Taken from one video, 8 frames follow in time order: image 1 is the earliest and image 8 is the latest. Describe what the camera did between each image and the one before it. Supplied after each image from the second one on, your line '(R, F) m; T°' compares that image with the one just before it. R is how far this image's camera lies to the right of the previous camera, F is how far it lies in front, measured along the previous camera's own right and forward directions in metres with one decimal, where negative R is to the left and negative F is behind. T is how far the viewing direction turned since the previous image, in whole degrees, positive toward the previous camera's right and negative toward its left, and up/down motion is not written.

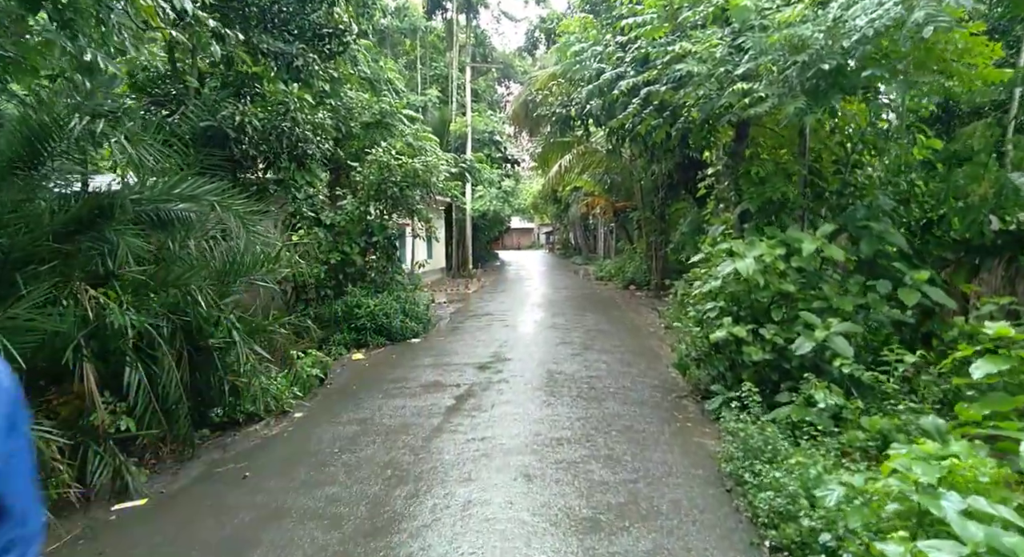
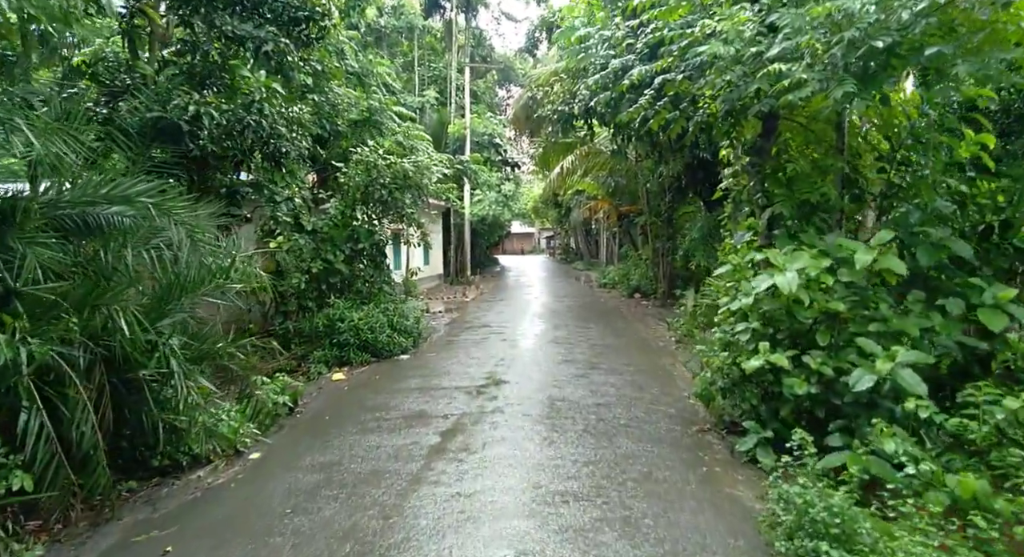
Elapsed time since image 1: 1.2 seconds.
(0.0, +0.7) m; 0°
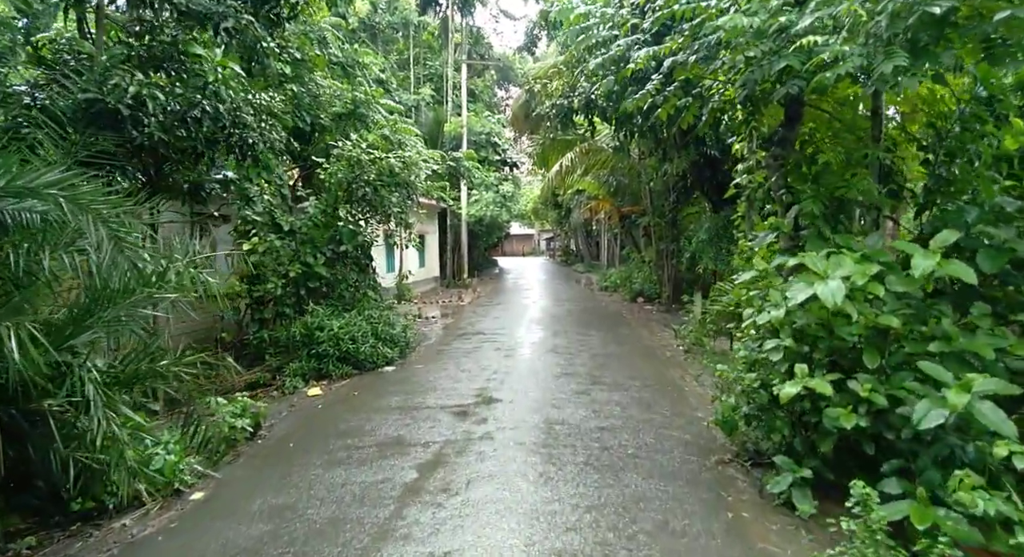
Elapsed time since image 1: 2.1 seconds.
(+0.1, +0.6) m; 0°
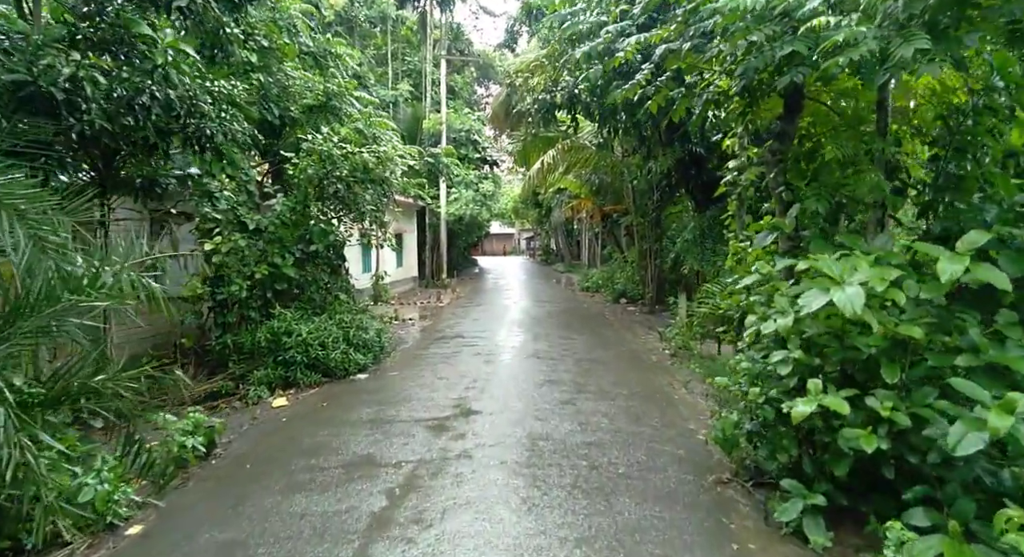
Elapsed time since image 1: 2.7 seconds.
(0.0, +0.4) m; +2°
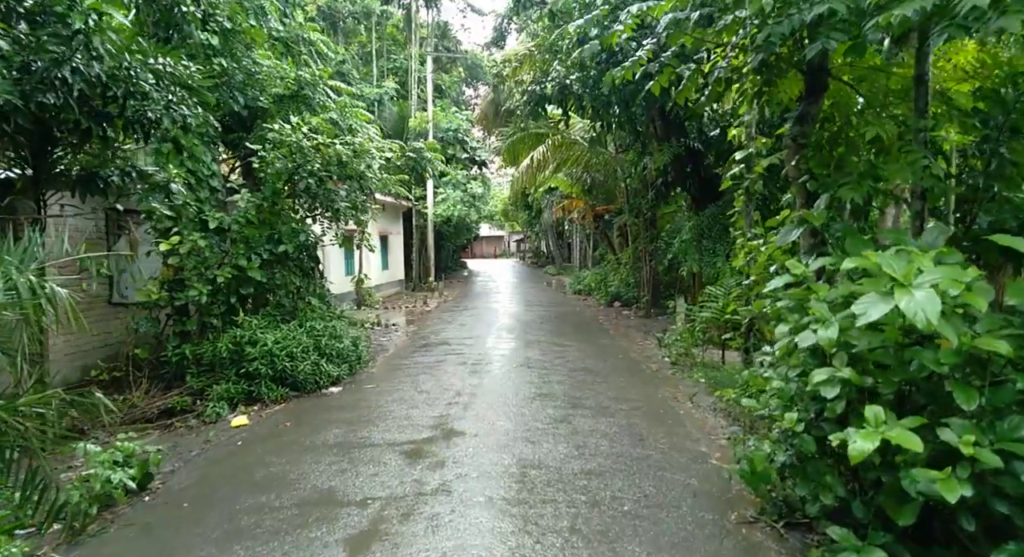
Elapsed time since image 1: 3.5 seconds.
(0.0, +0.6) m; +1°
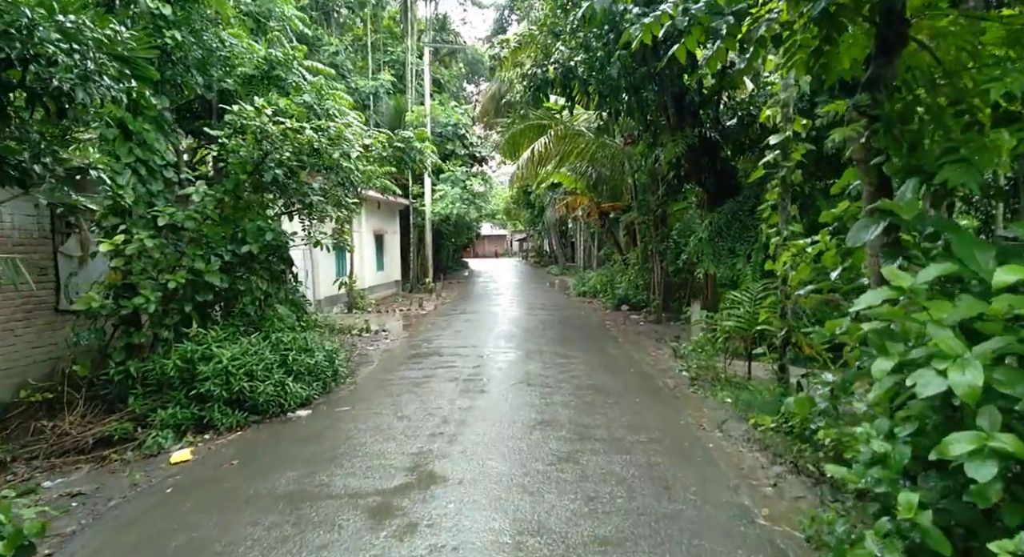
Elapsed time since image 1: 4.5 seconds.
(+0.1, +0.8) m; 0°
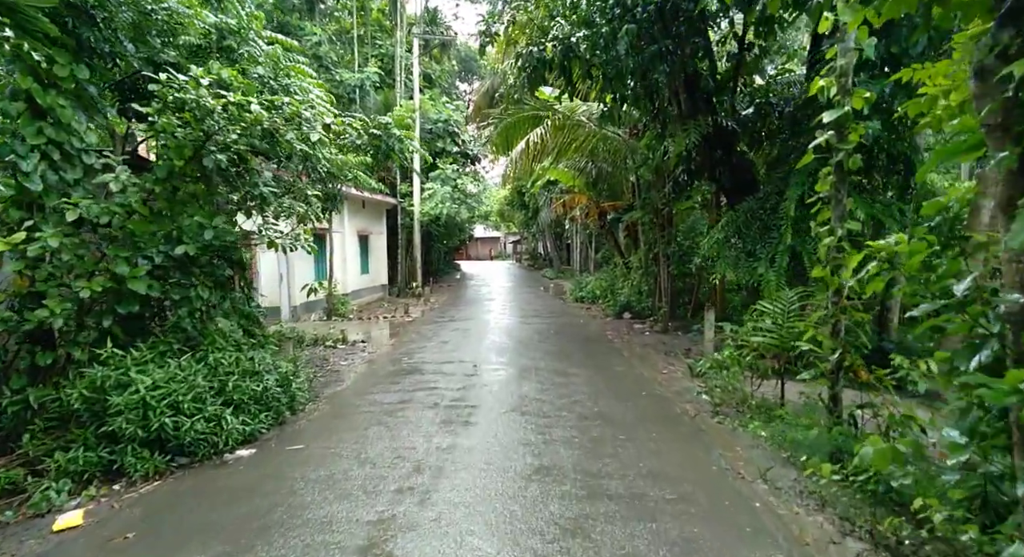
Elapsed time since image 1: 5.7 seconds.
(0.0, +1.0) m; +1°
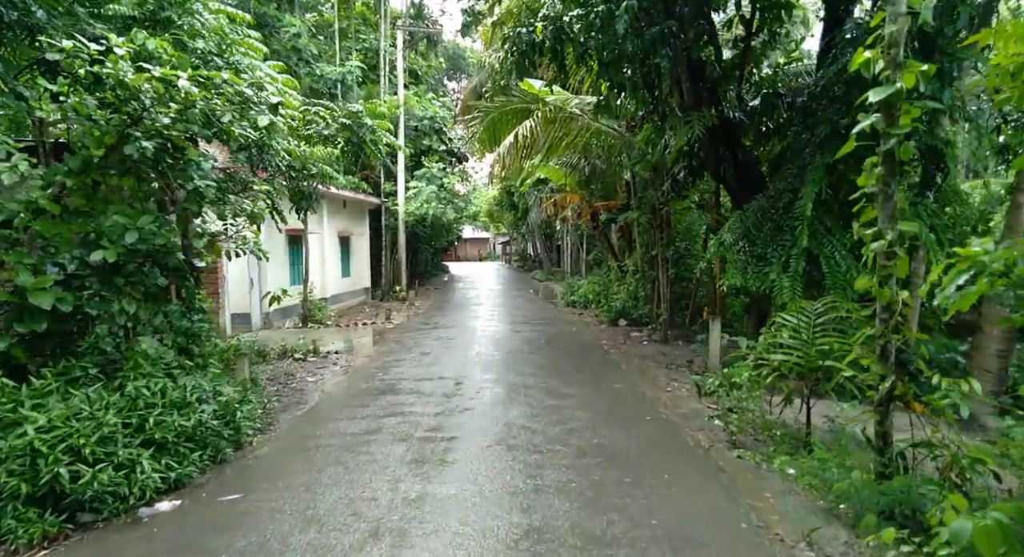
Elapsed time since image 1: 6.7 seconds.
(0.0, +0.7) m; +1°
